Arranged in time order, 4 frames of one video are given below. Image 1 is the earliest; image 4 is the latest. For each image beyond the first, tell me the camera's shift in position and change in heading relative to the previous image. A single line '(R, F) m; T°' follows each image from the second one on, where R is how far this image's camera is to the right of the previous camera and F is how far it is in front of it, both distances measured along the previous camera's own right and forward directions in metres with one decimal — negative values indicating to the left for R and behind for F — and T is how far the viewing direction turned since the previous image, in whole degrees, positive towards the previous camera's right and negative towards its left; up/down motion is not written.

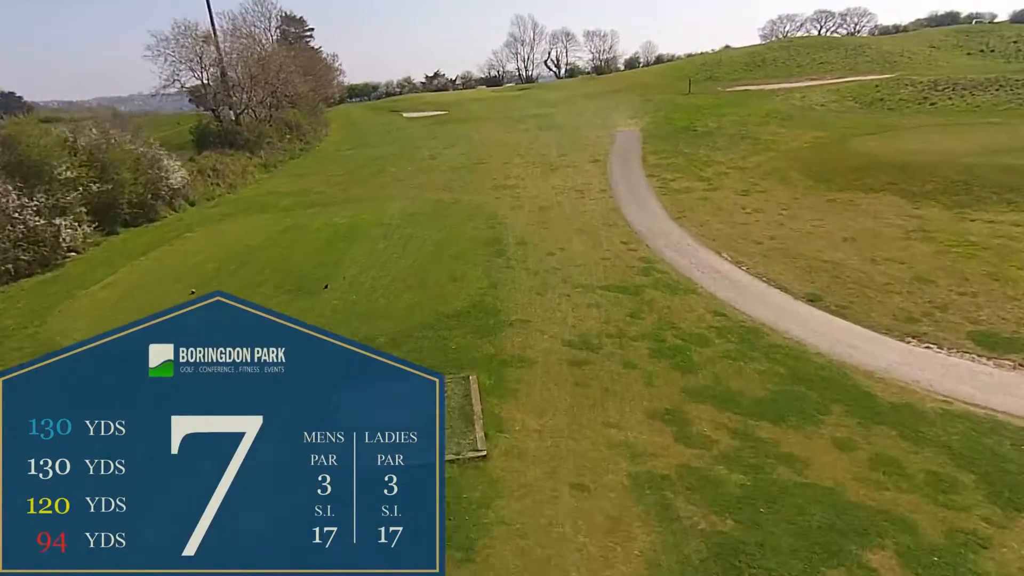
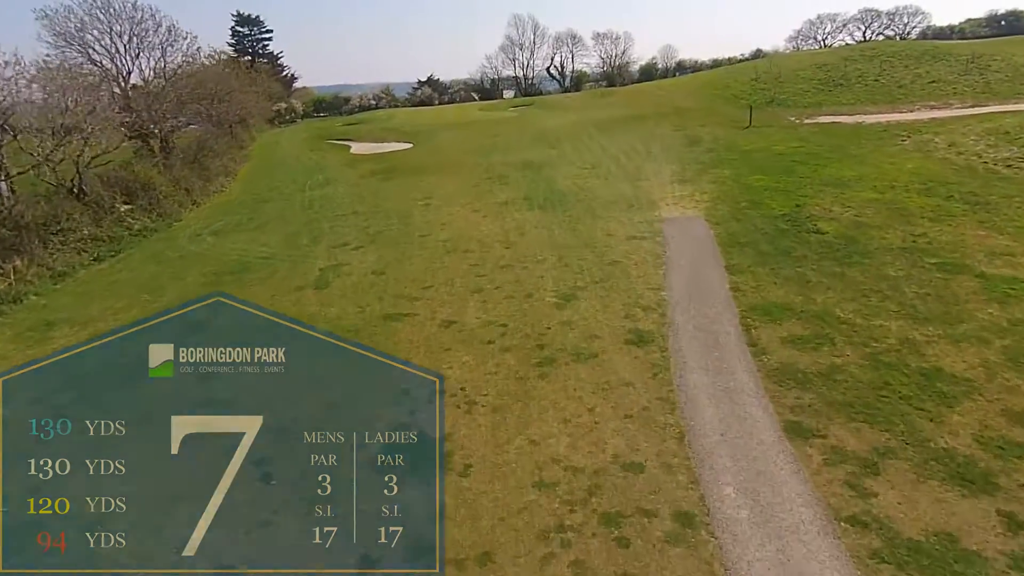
(+1.0, +13.2) m; 0°
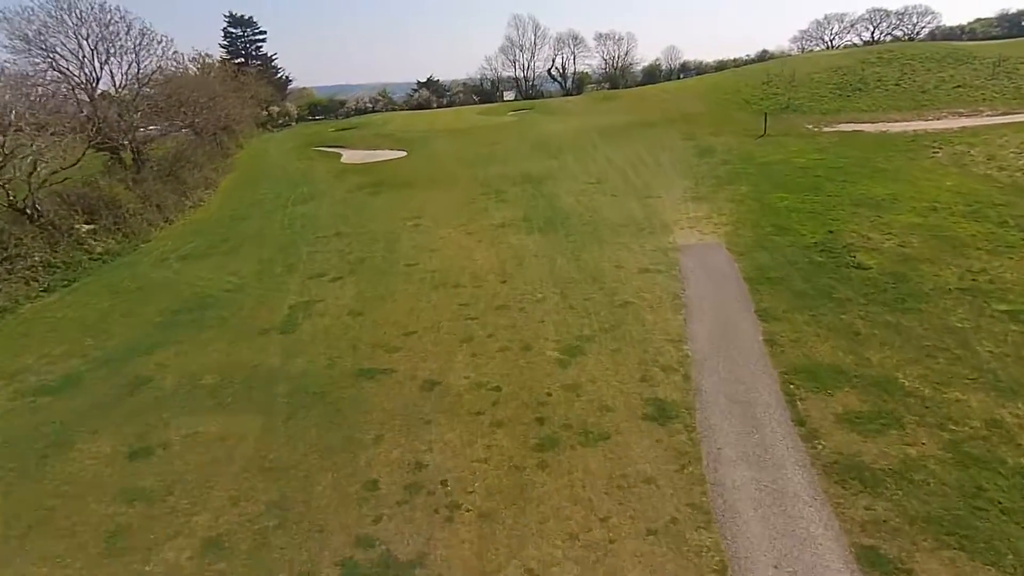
(+0.1, +1.9) m; 0°
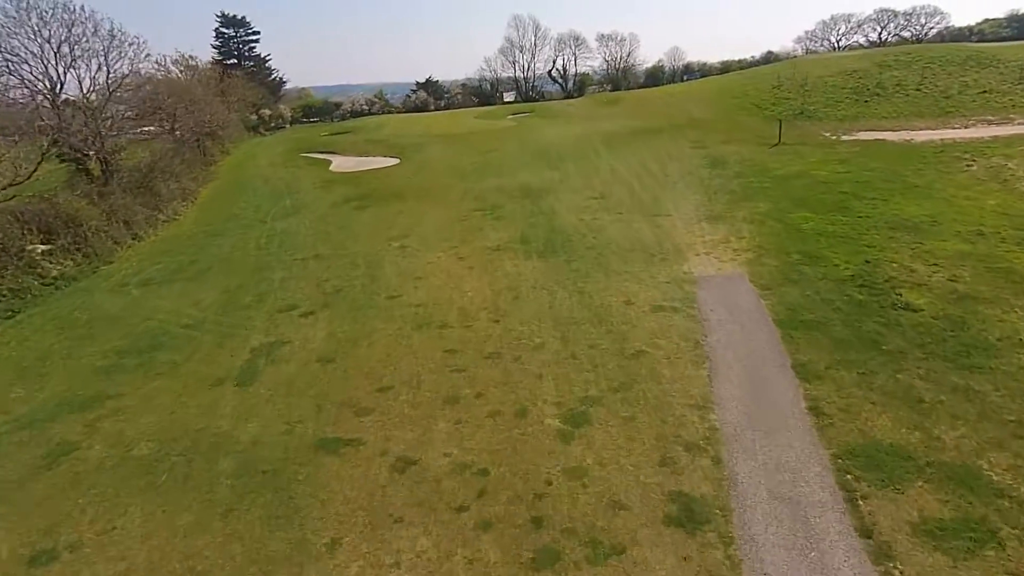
(+0.1, +1.8) m; 0°
